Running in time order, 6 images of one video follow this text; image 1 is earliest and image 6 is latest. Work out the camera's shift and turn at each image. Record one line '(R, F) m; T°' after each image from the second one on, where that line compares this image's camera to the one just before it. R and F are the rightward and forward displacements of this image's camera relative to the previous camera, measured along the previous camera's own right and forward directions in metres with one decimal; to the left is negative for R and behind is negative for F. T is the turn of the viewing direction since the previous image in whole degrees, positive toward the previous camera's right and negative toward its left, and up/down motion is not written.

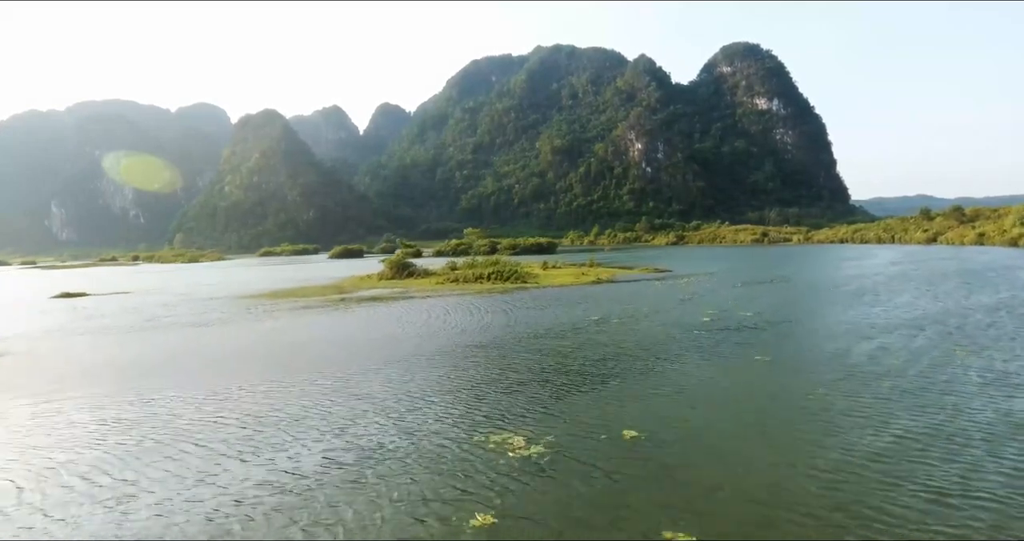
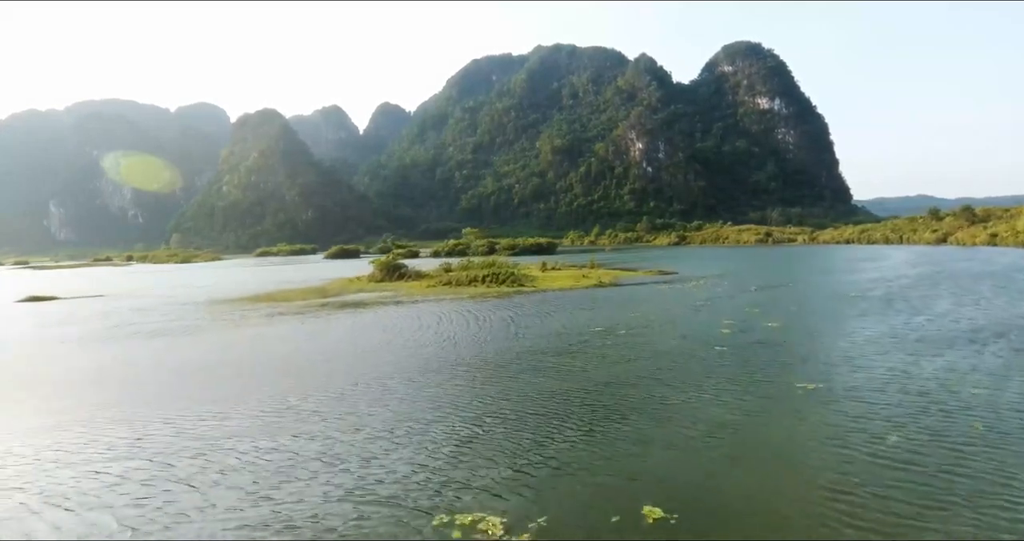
(+0.2, +2.7) m; 0°
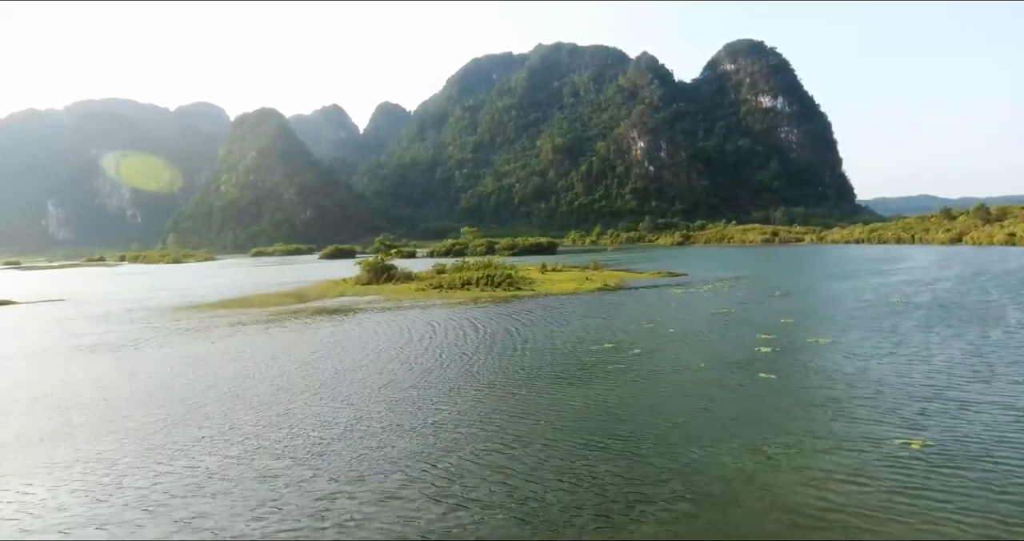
(+0.2, +3.6) m; 0°
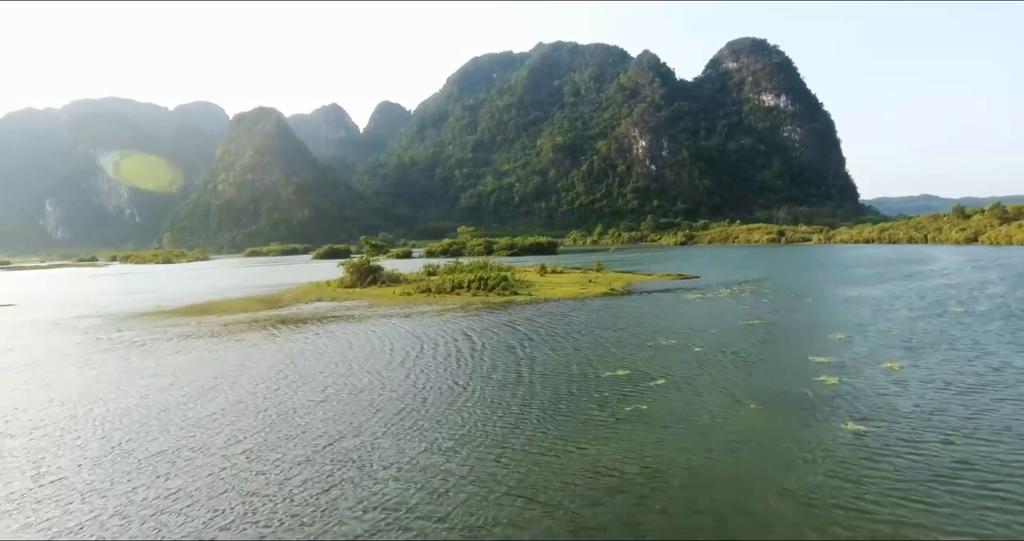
(+0.2, +3.7) m; 0°
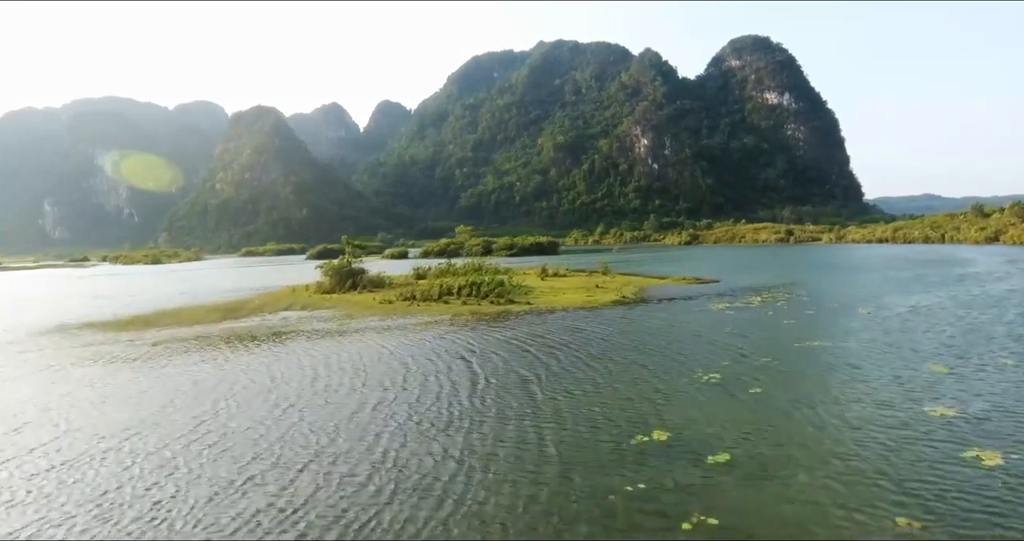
(+0.2, +4.4) m; 0°
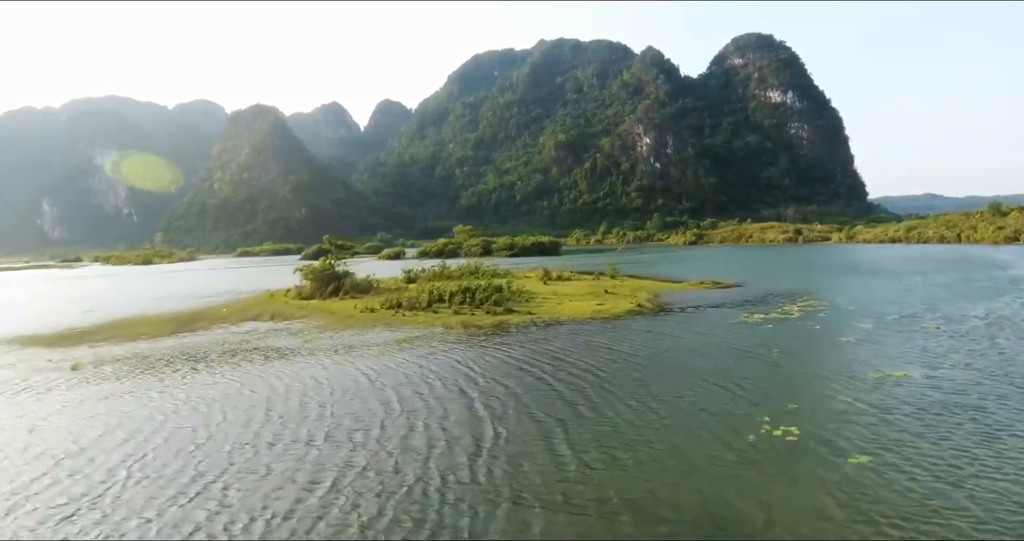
(0.0, +3.7) m; 0°
